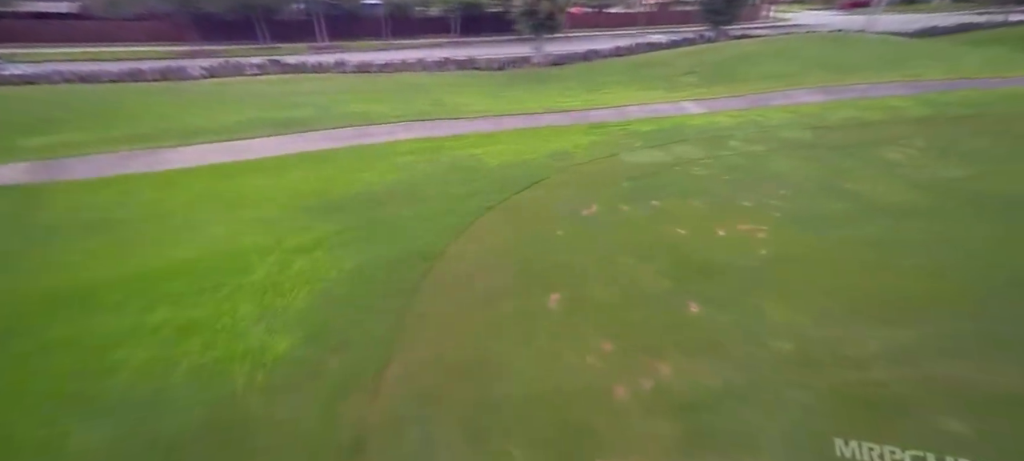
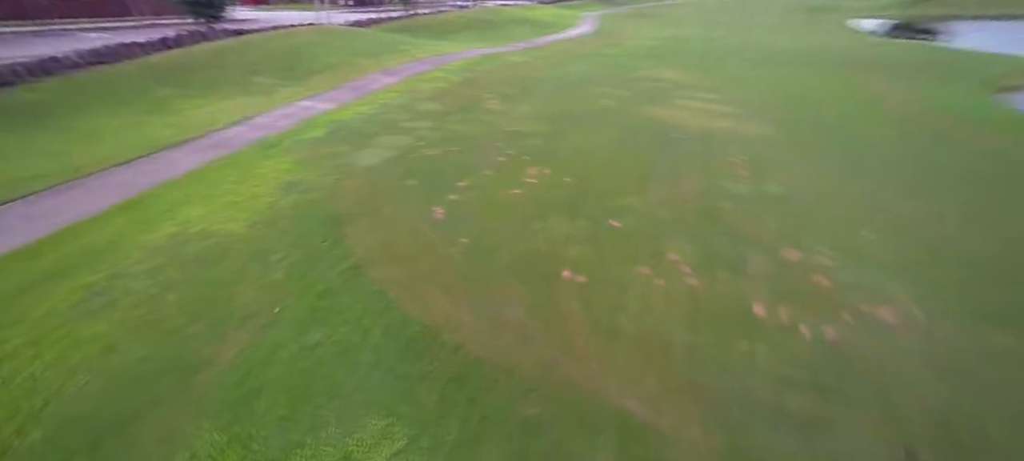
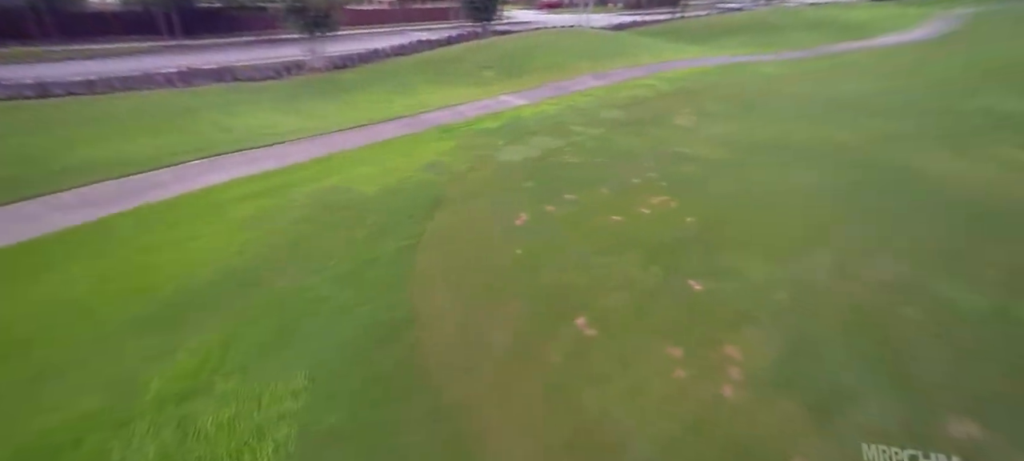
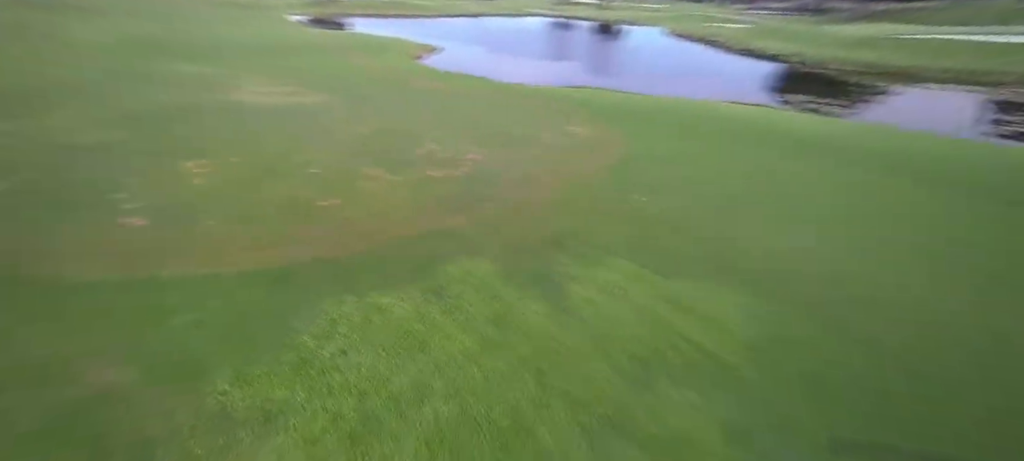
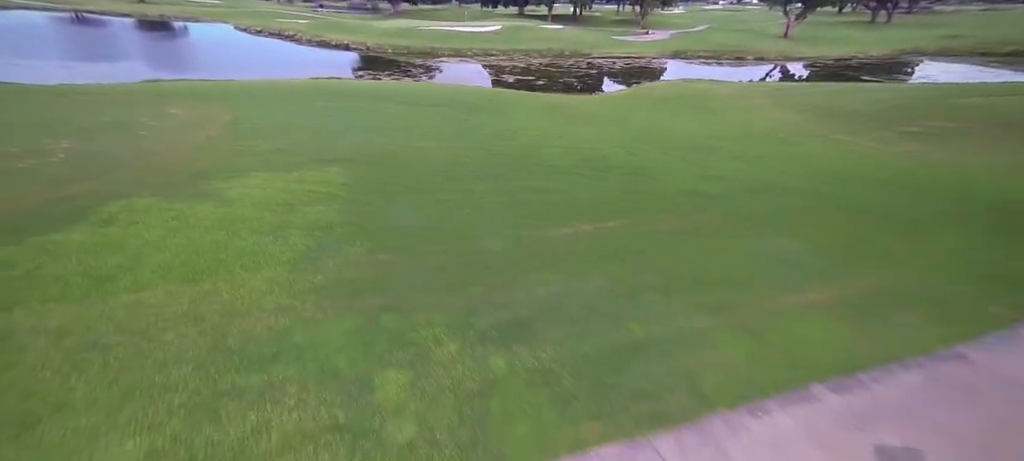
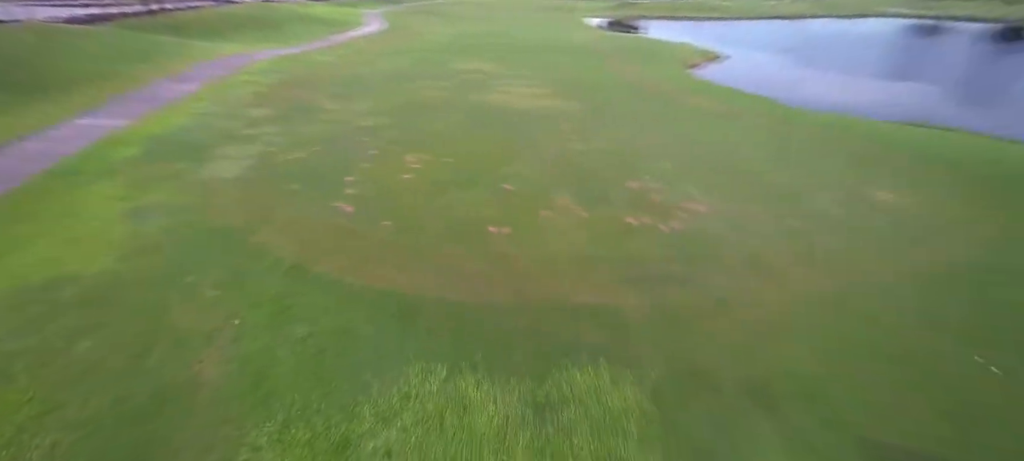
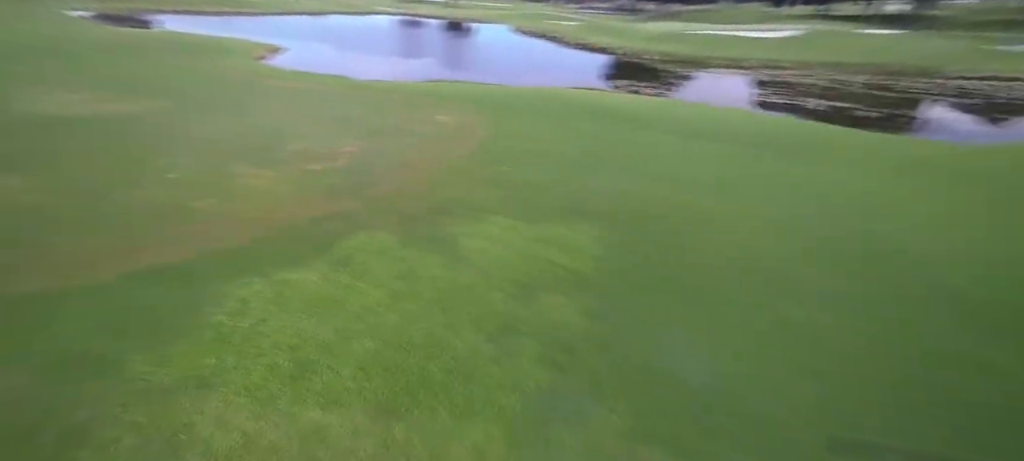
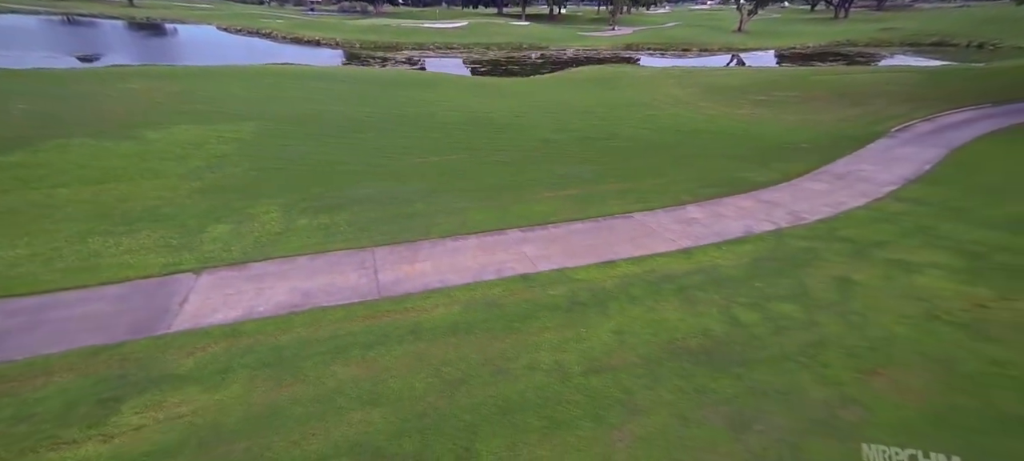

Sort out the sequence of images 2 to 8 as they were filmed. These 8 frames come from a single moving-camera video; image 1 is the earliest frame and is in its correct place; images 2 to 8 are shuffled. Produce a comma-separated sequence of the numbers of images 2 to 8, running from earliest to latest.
3, 2, 6, 4, 7, 5, 8
